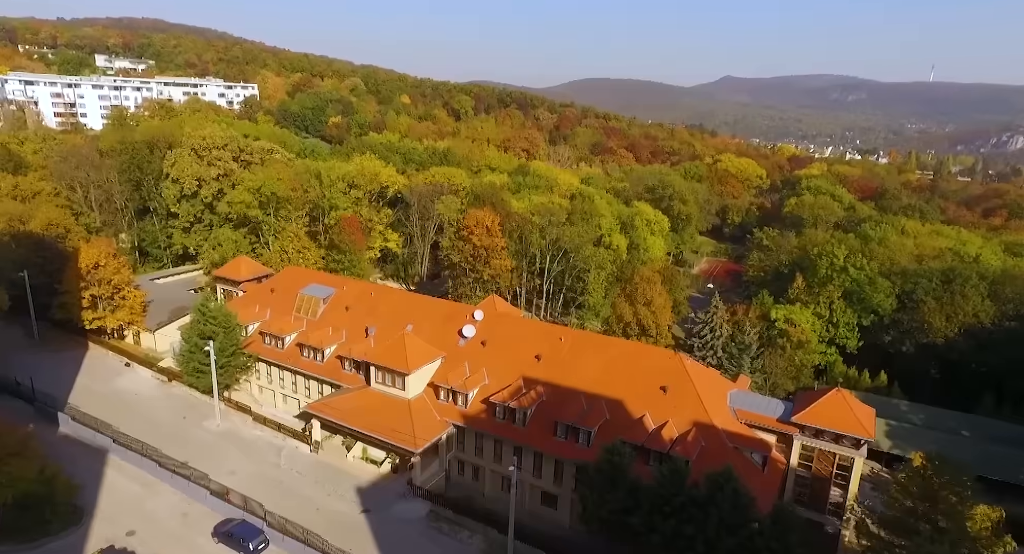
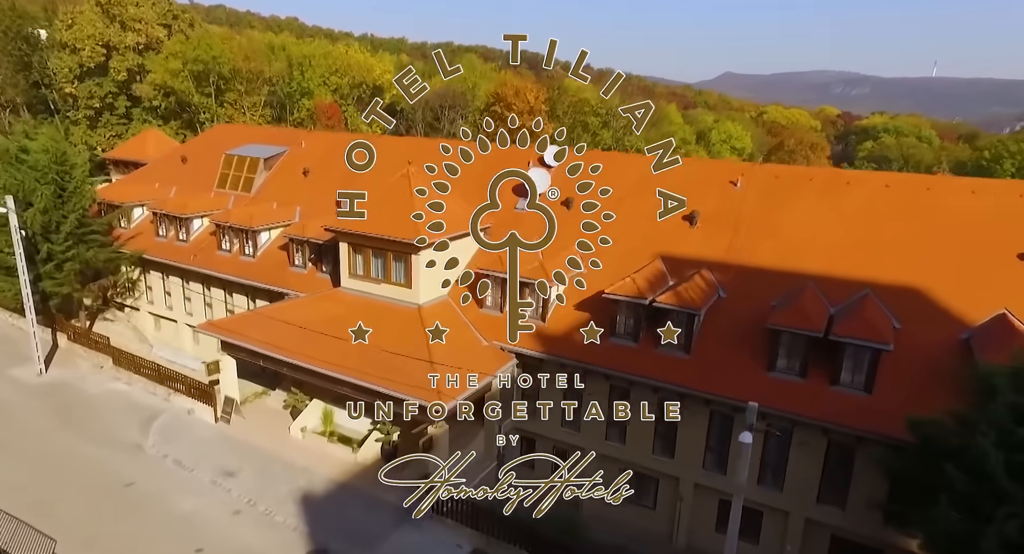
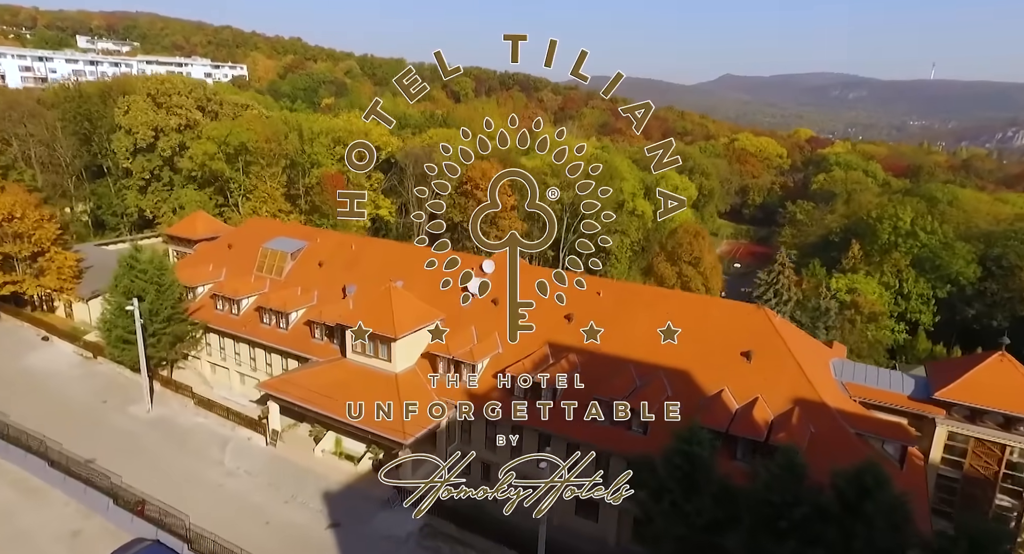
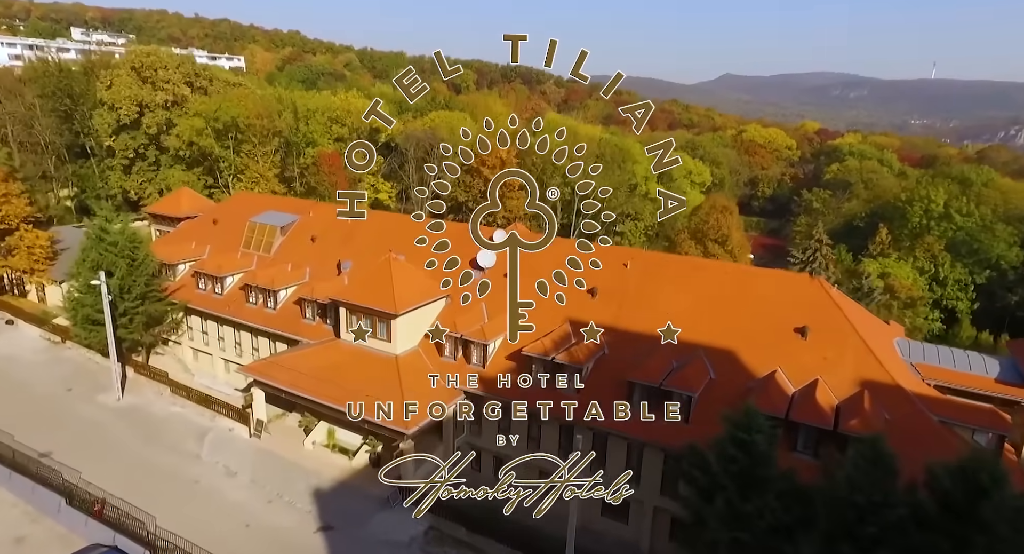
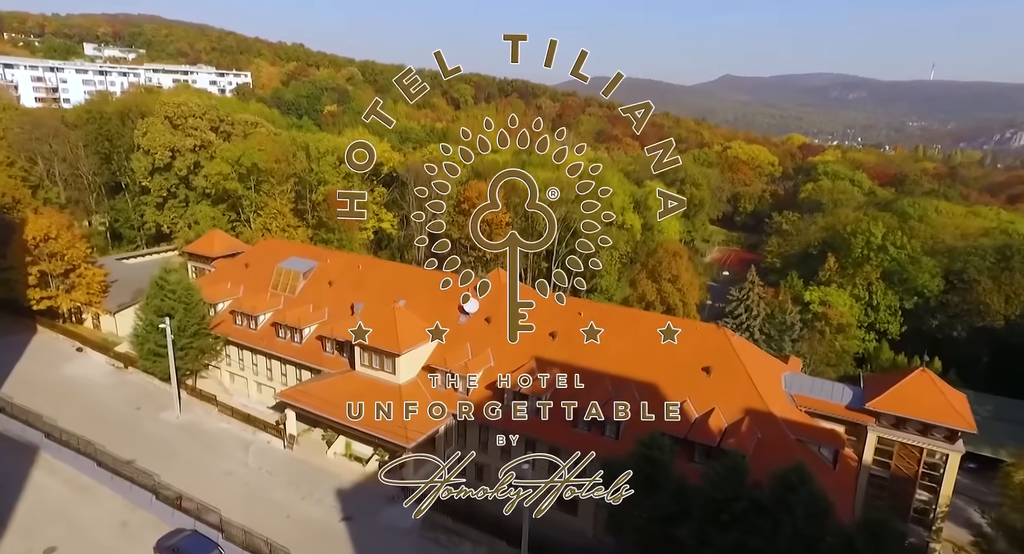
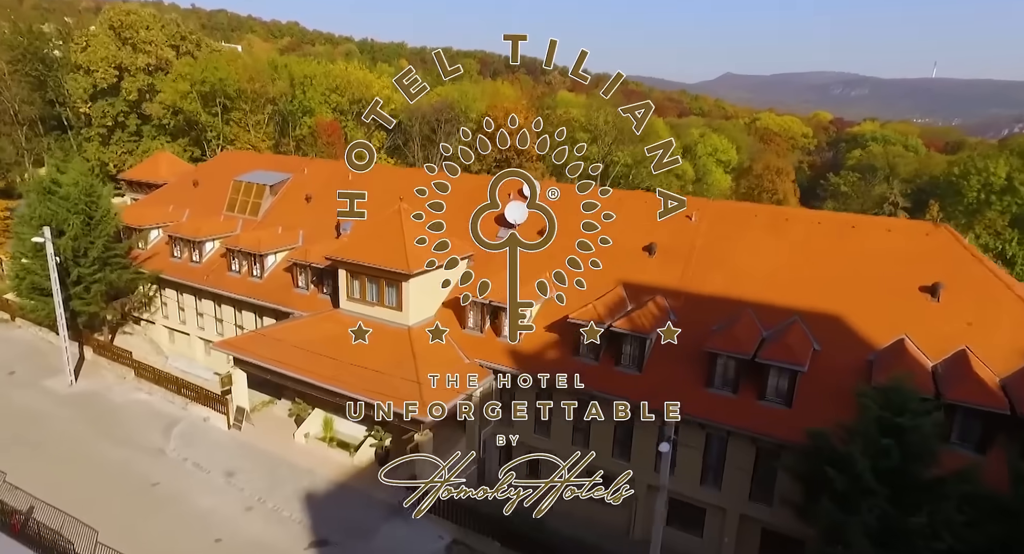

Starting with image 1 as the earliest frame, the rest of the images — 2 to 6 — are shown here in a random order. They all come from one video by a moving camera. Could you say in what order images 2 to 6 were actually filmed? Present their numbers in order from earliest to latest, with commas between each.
5, 3, 4, 6, 2
